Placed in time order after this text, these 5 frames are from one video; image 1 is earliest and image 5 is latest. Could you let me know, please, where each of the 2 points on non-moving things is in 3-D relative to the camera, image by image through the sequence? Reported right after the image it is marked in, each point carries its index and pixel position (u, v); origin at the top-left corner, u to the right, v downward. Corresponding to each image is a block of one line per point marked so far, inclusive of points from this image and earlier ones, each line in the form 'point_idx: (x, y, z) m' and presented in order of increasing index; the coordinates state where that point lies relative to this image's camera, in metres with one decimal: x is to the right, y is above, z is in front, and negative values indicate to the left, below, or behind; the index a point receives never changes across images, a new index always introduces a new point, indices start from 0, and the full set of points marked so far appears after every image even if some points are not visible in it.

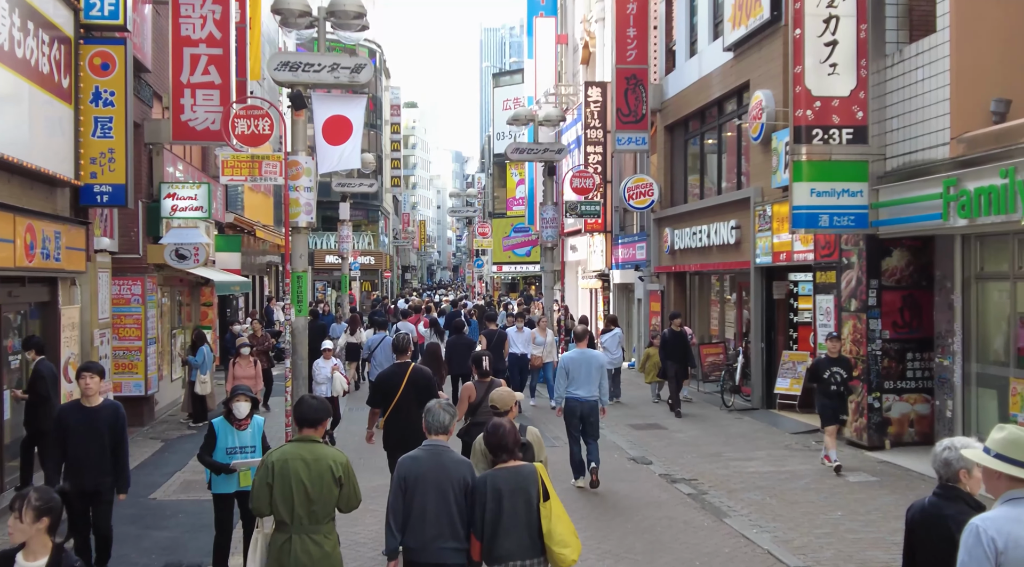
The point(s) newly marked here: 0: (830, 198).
0: (+3.9, +1.1, +12.6) m
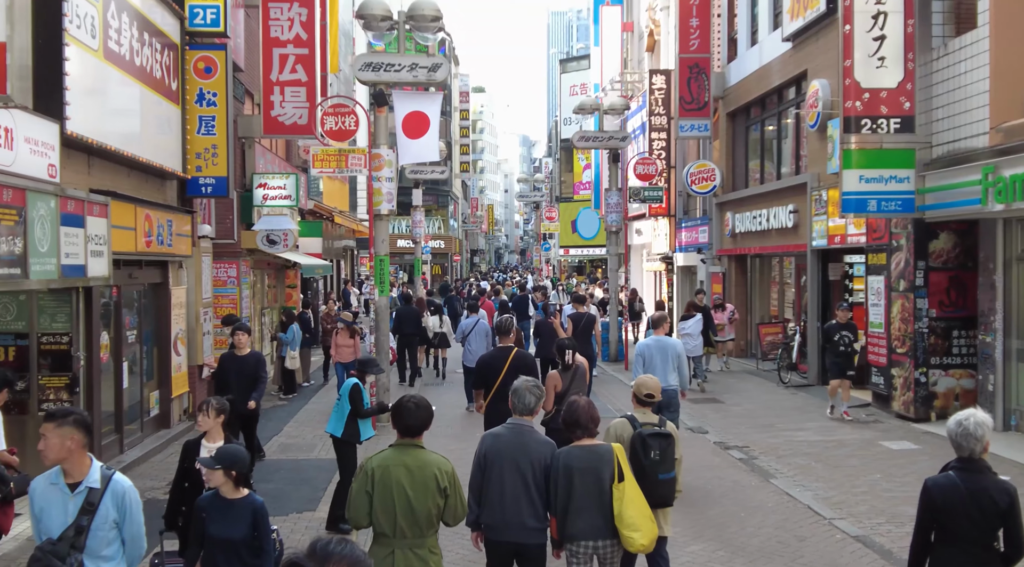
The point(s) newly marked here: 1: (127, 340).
0: (+4.8, +1.3, +13.3) m
1: (-4.5, -0.7, +12.1) m
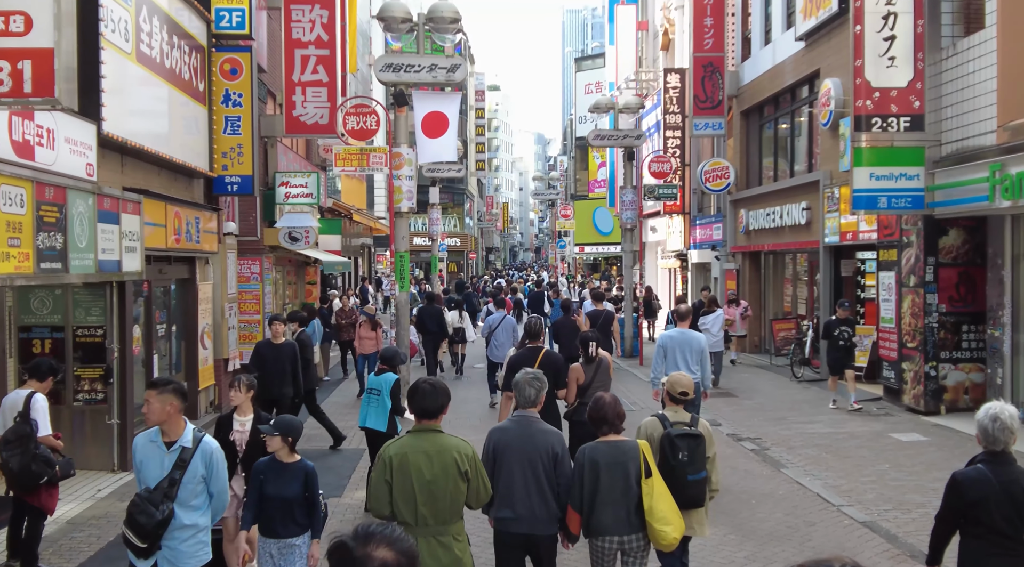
0: (+5.0, +1.4, +13.6) m
1: (-4.3, -0.6, +12.5) m
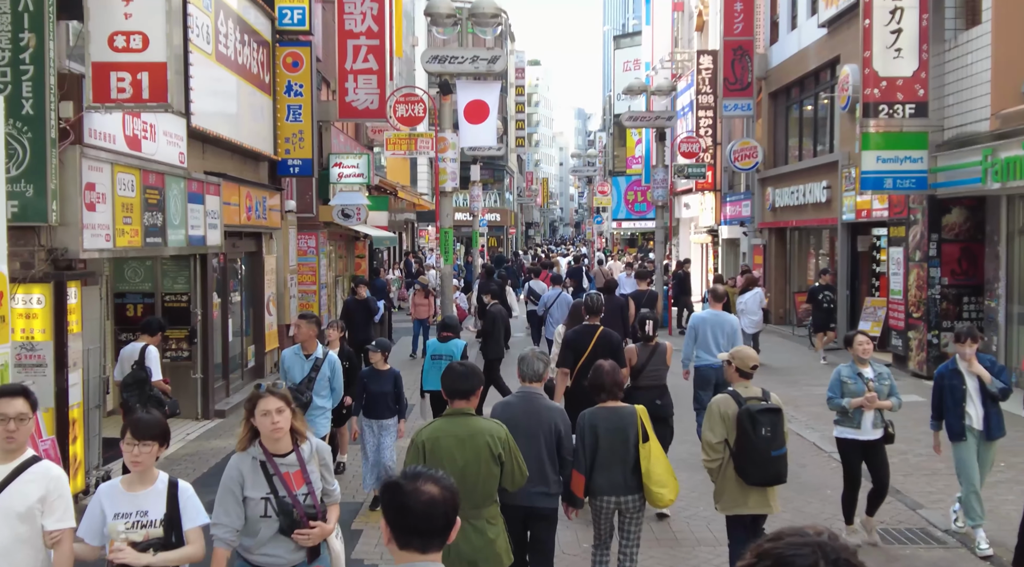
0: (+5.5, +1.7, +14.8) m
1: (-3.9, -0.2, +14.1) m
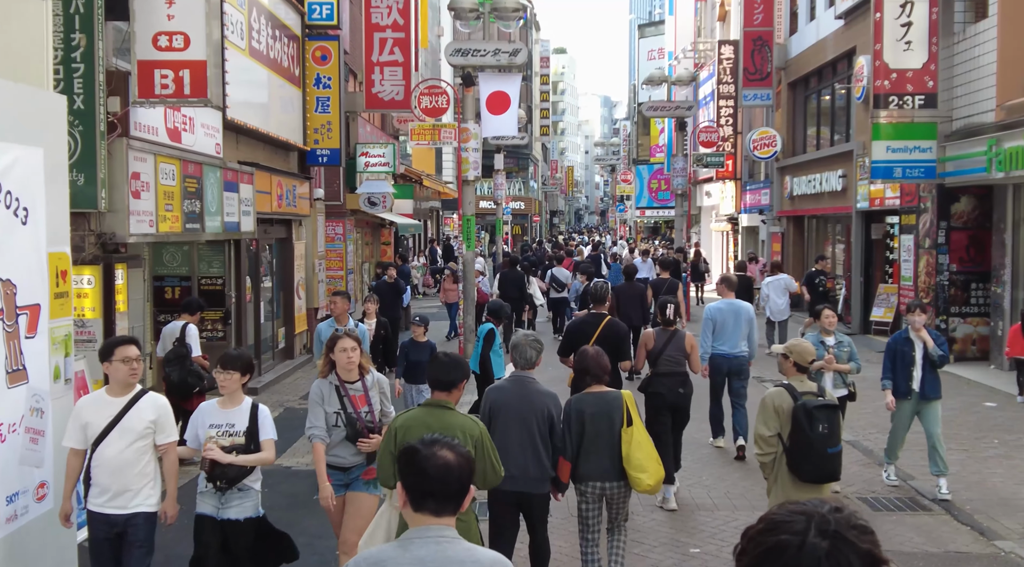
0: (+5.8, +1.9, +15.2) m
1: (-3.6, 0.0, +14.8) m
